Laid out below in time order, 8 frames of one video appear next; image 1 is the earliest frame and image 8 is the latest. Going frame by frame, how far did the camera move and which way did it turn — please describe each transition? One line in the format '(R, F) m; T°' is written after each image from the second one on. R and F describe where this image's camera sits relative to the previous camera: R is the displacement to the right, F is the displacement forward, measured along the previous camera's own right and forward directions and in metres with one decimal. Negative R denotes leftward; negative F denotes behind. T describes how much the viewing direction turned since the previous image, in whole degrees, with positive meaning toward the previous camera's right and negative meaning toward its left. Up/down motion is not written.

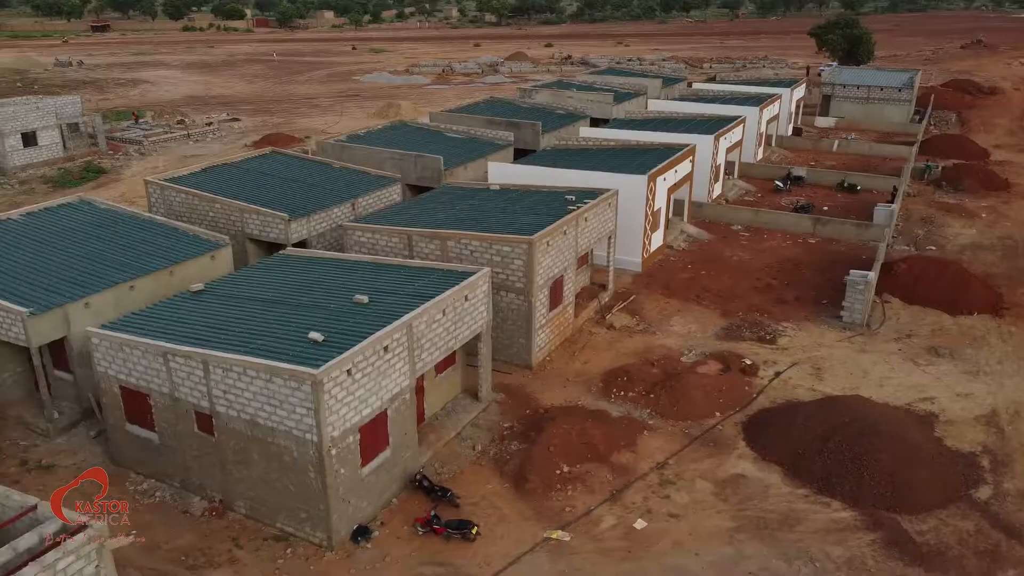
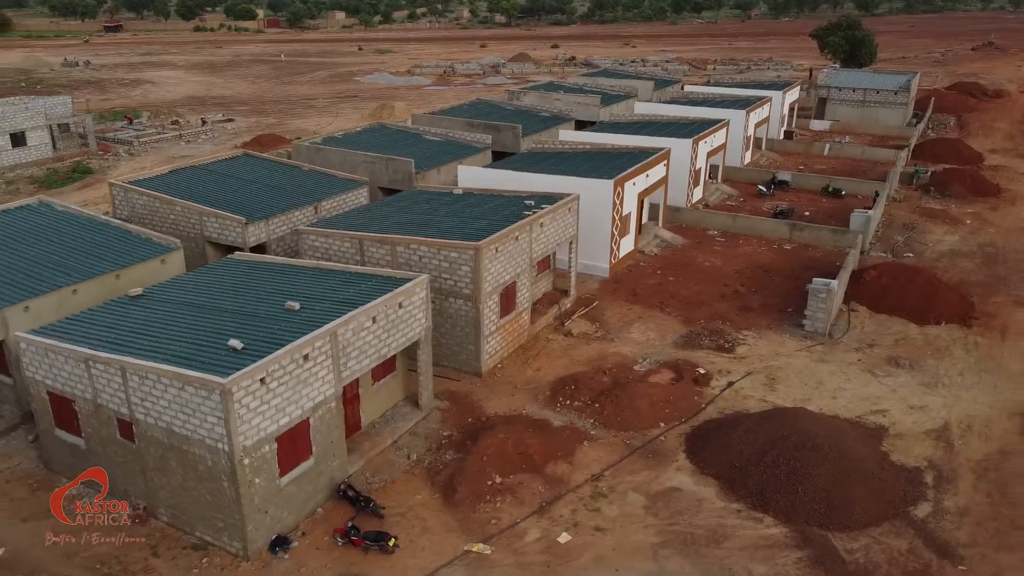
(+1.7, +0.3) m; -1°
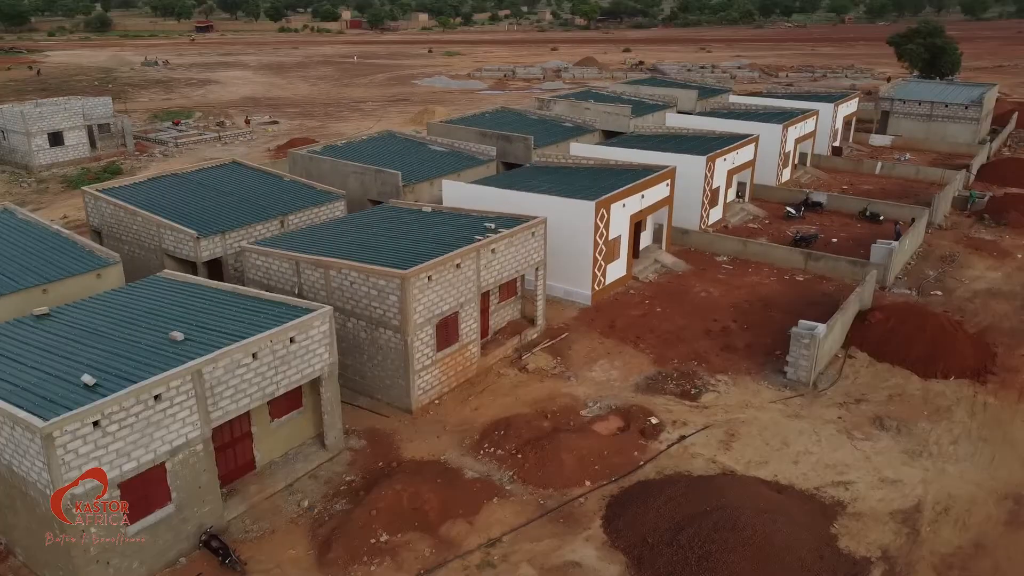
(+3.4, +1.8) m; -6°
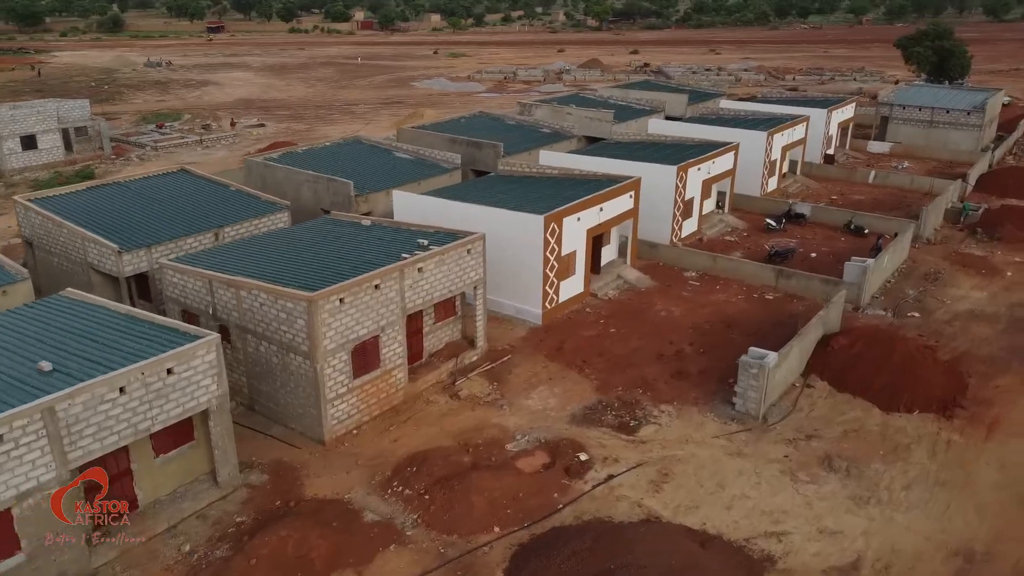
(+2.1, +1.4) m; -1°
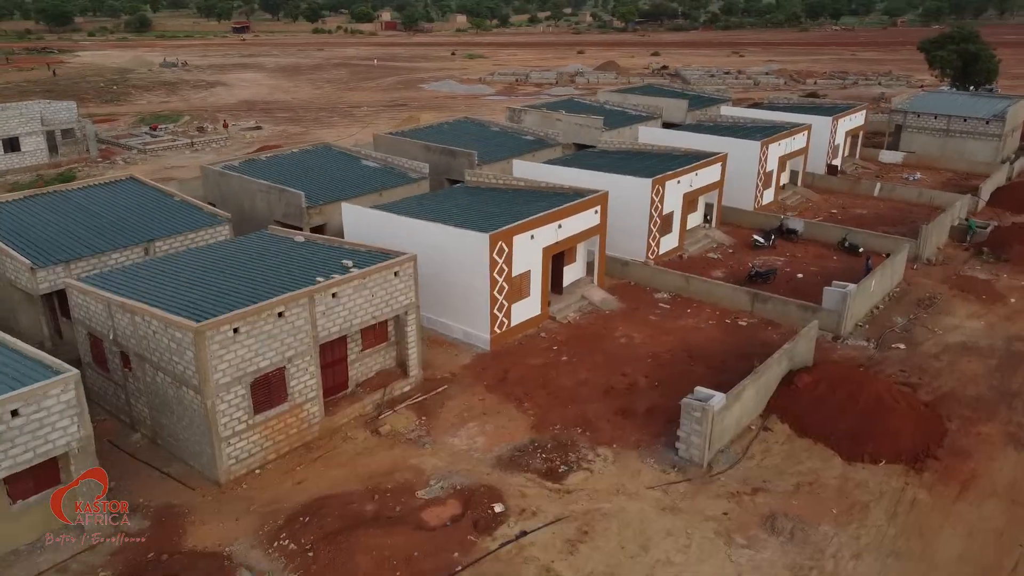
(+2.3, +1.7) m; -2°
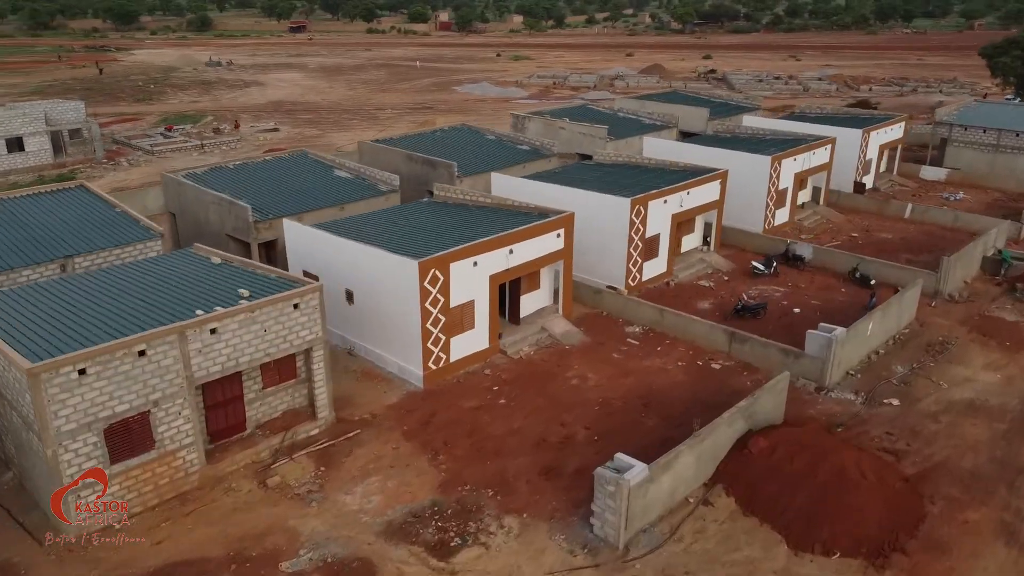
(+3.0, +2.4) m; -4°
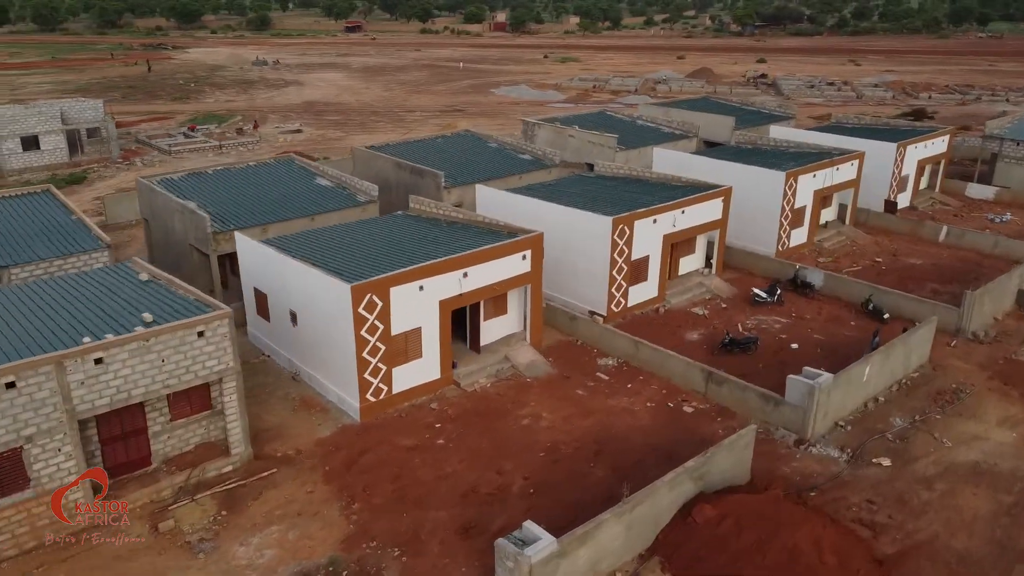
(+2.5, +1.9) m; -4°
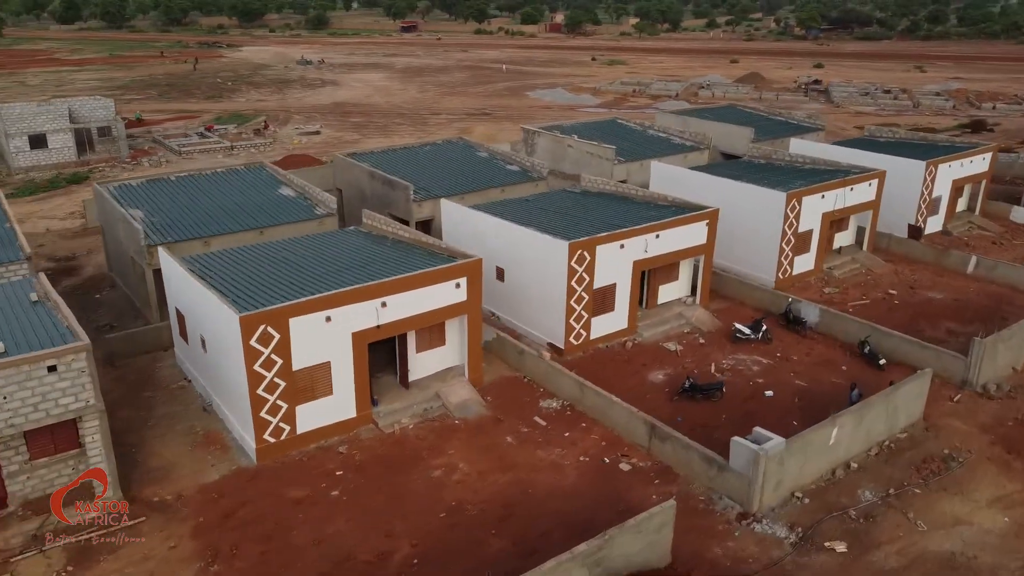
(+2.9, +2.1) m; -4°
